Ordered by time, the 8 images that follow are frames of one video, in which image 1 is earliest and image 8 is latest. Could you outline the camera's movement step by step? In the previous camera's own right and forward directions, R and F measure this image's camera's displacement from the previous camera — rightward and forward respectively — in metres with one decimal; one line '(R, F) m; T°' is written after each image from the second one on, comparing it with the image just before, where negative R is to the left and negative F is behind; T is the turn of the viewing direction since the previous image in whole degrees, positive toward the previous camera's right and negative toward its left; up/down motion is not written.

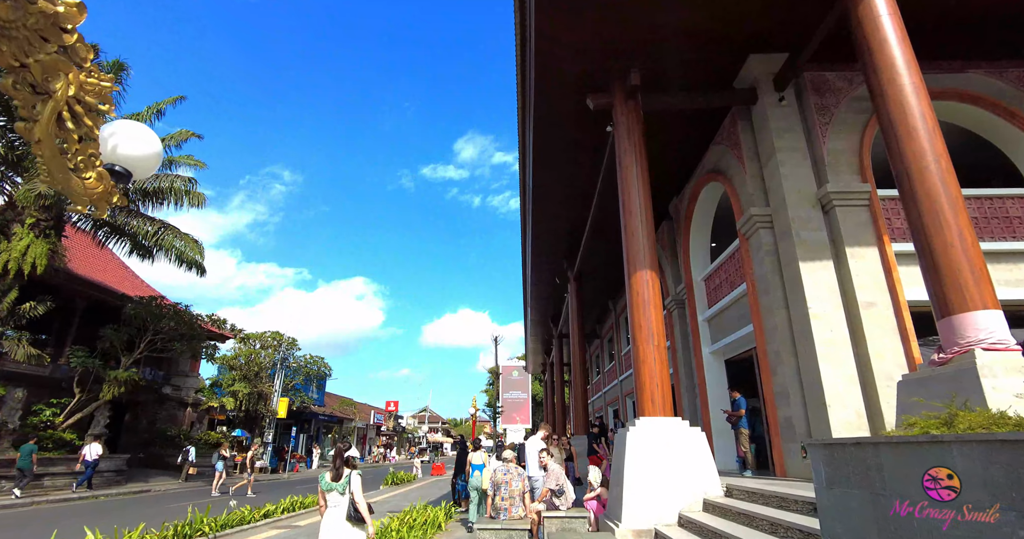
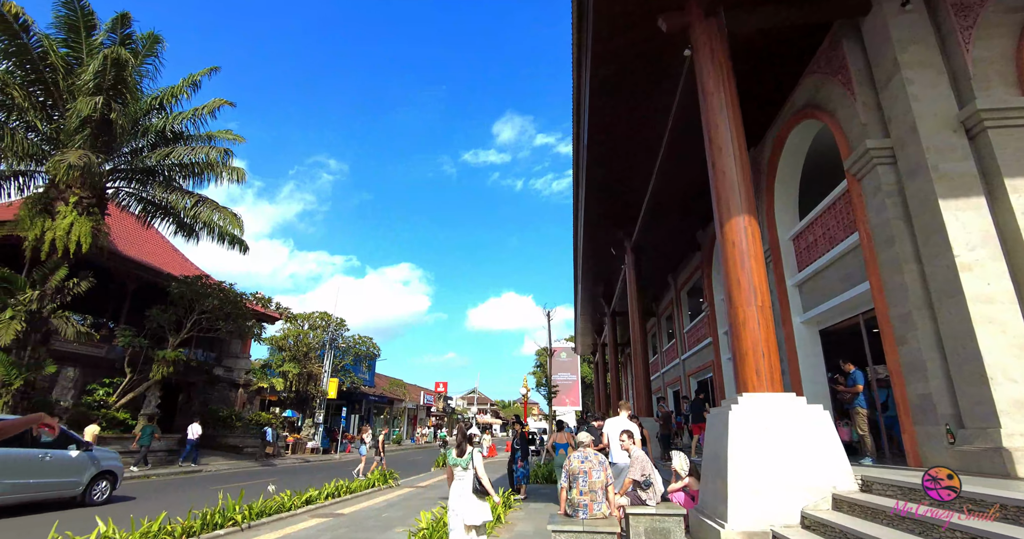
(-0.3, +1.2) m; -5°
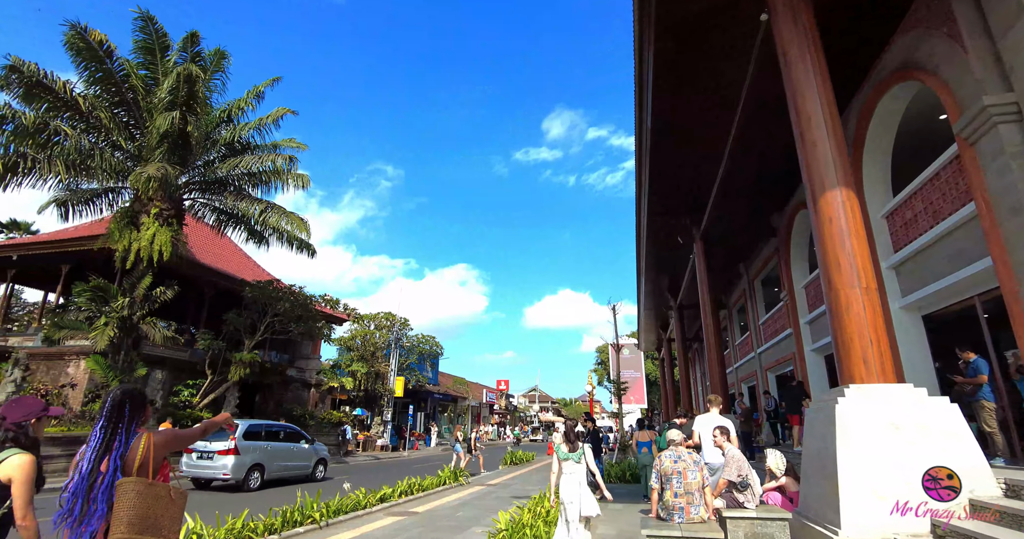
(-0.2, +0.3) m; -6°
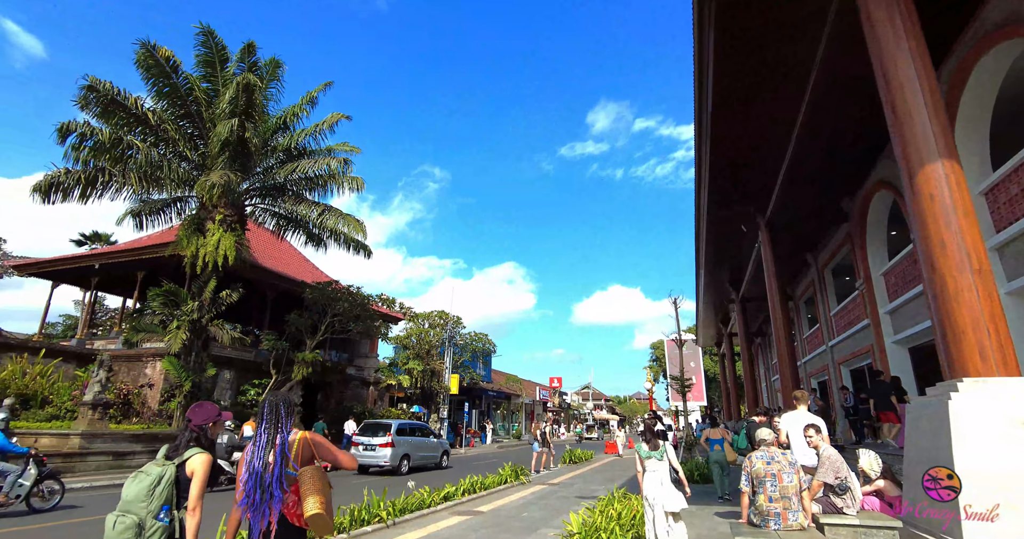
(-0.2, +0.2) m; -5°
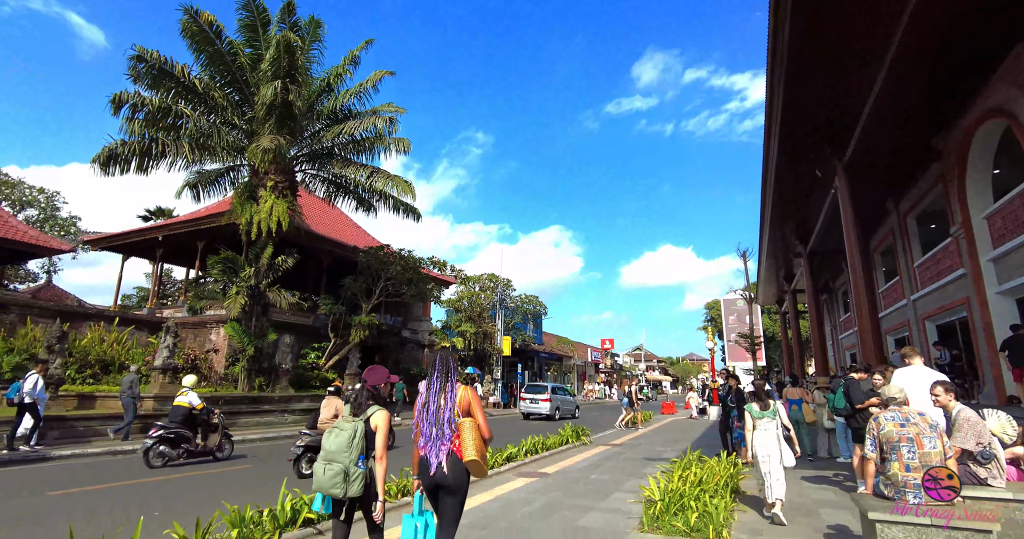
(-0.2, +0.5) m; -5°
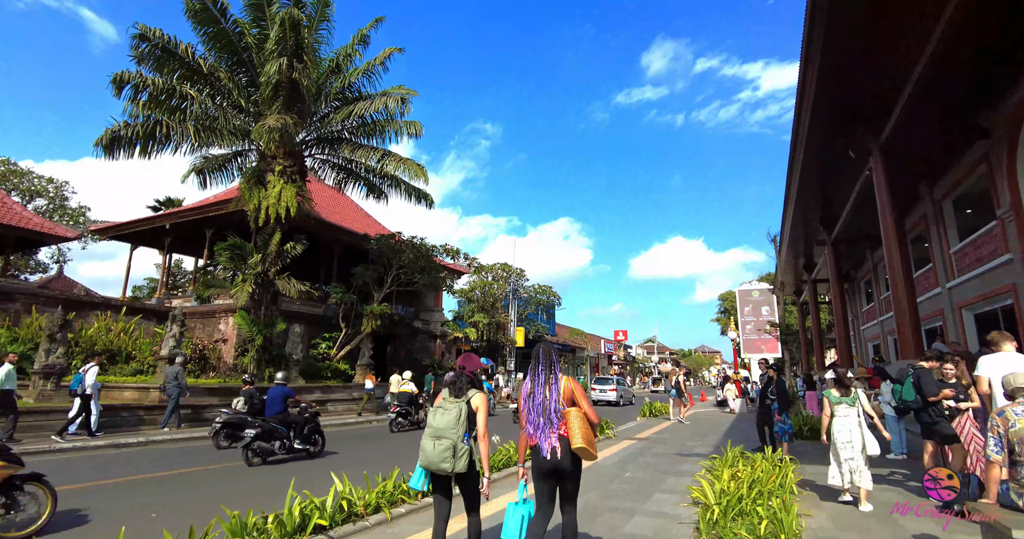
(-0.2, +0.5) m; -1°
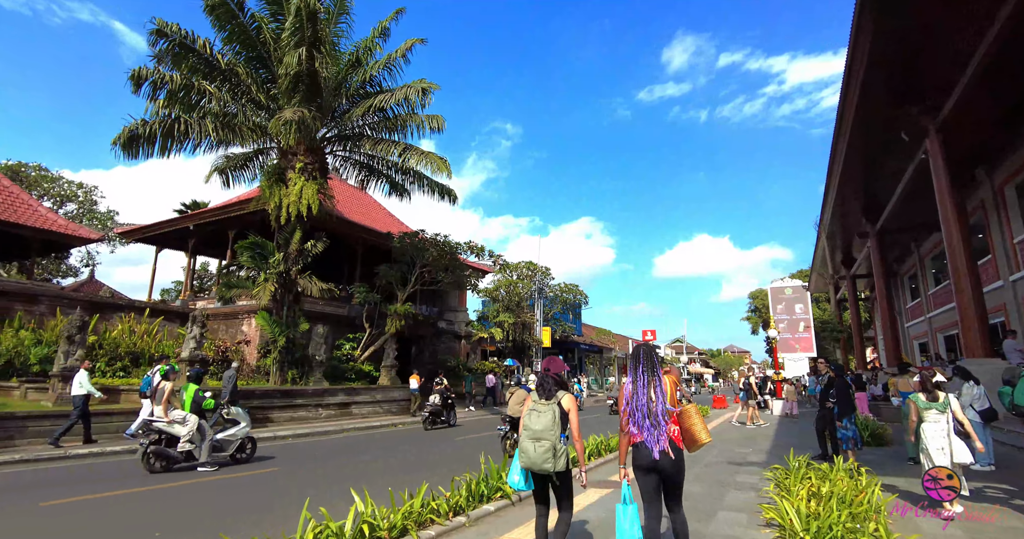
(-0.2, +0.6) m; -2°
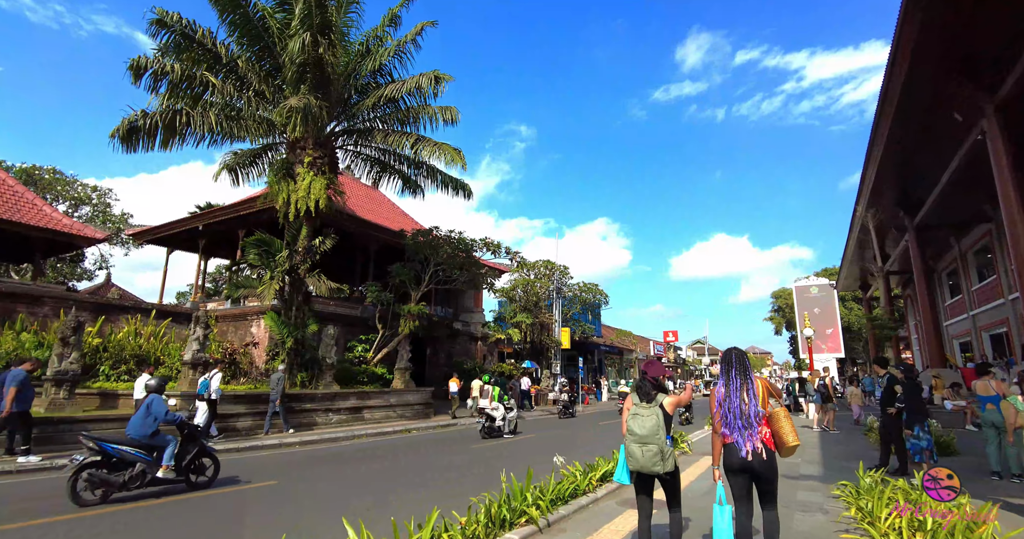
(-0.1, +0.7) m; -2°
